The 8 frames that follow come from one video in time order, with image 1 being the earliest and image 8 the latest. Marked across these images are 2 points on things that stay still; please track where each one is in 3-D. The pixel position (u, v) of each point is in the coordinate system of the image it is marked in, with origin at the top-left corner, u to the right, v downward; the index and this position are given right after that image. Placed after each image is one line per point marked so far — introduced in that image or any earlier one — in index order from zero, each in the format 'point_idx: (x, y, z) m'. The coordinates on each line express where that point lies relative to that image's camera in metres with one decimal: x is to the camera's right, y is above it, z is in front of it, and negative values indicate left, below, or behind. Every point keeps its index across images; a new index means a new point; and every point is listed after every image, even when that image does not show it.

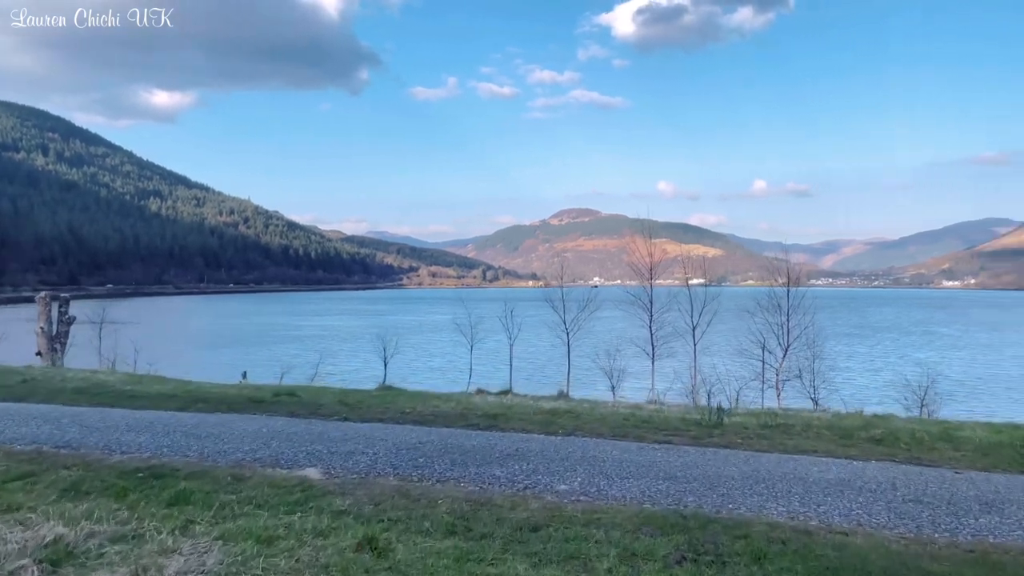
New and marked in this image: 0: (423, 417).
0: (-1.2, -1.7, +10.8) m
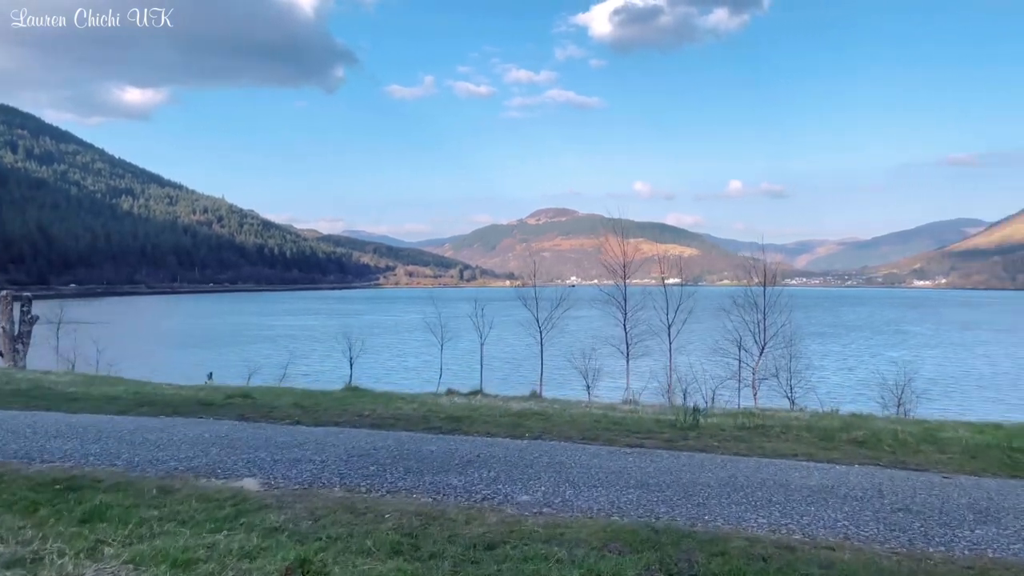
0: (-1.6, -1.6, +10.2) m
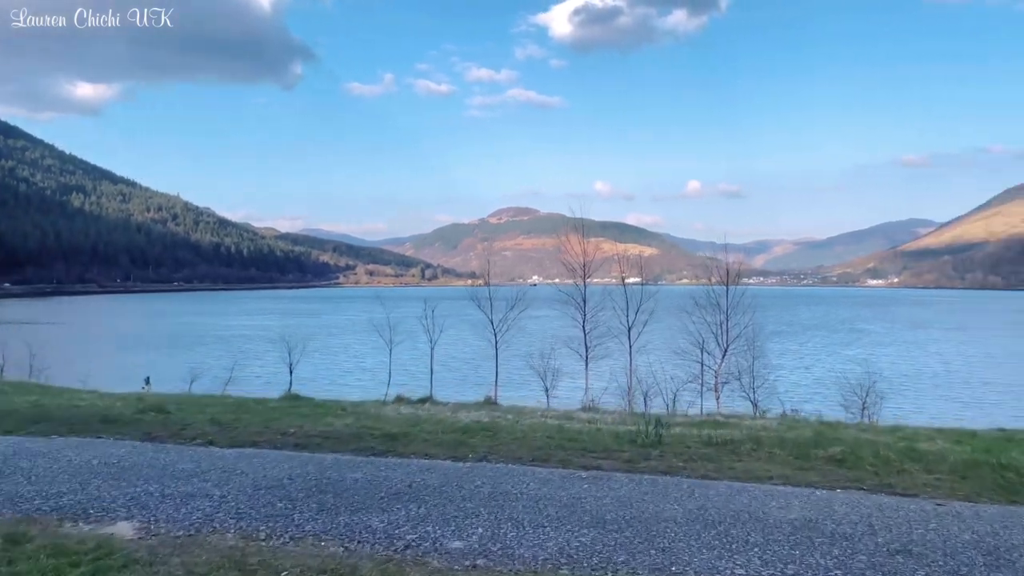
0: (-2.2, -1.7, +9.0) m
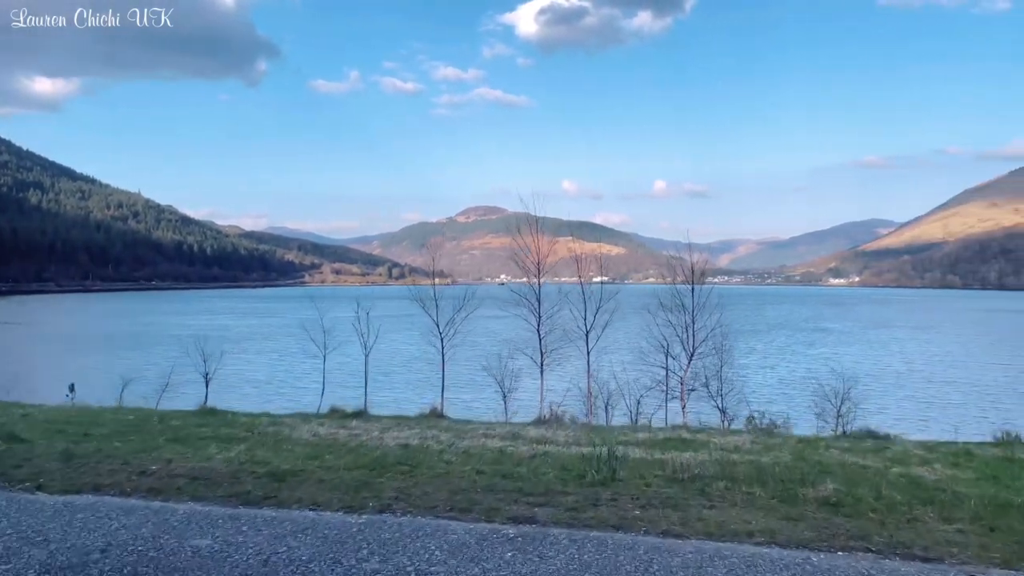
0: (-3.0, -1.7, +7.1) m
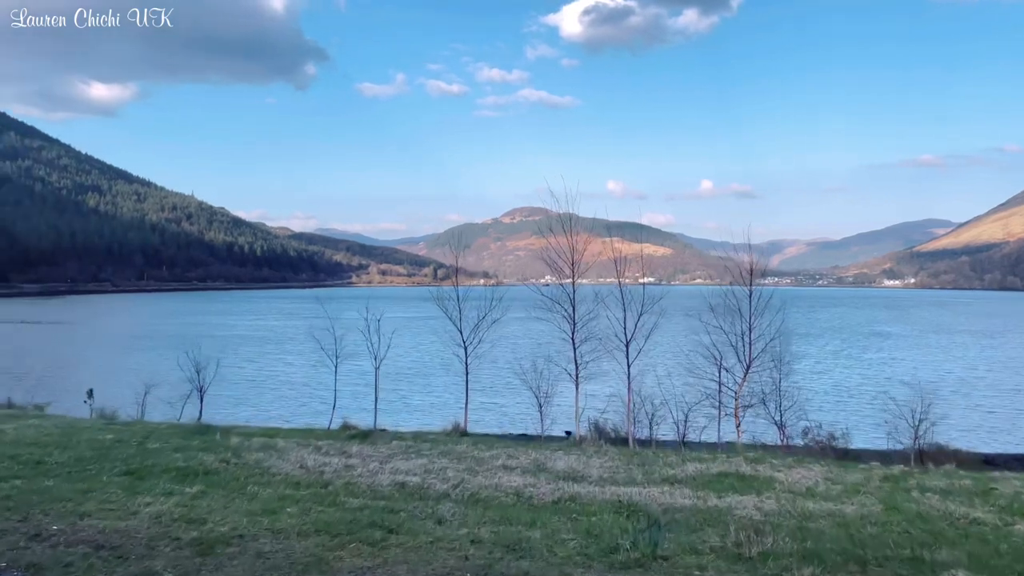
0: (-2.9, -1.7, +5.4) m
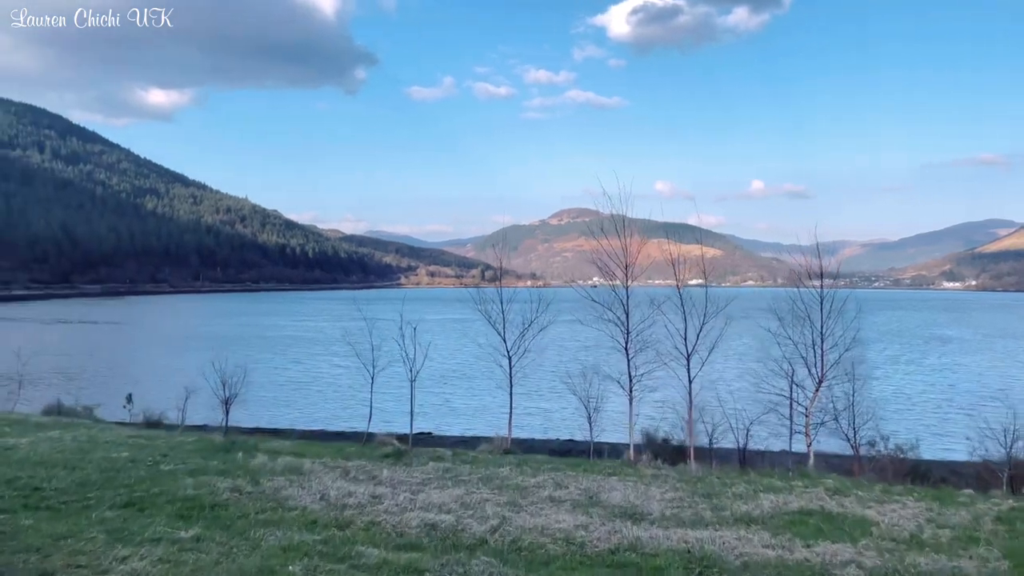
0: (-2.7, -1.8, +4.3) m
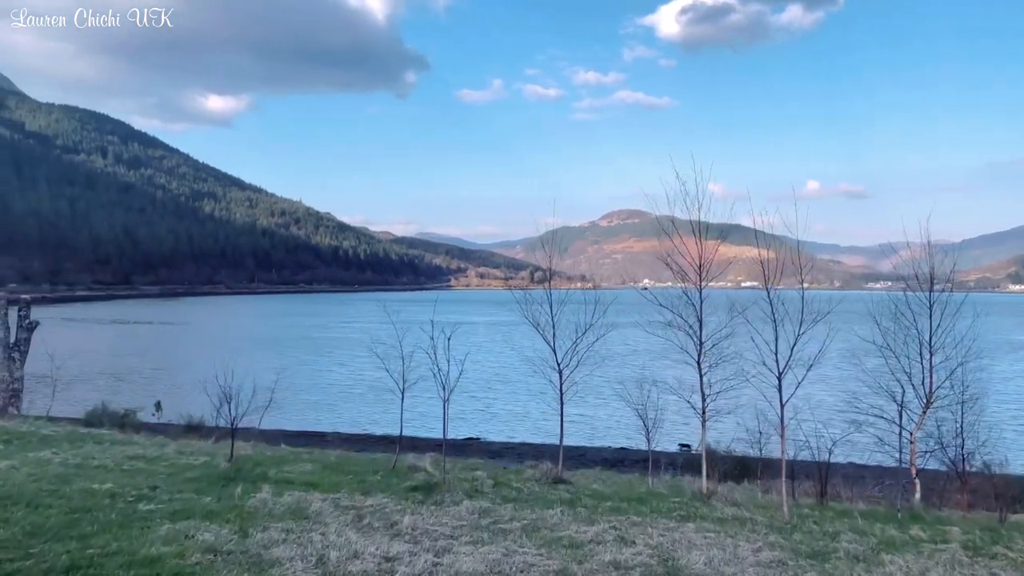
0: (-2.5, -1.8, +2.5) m
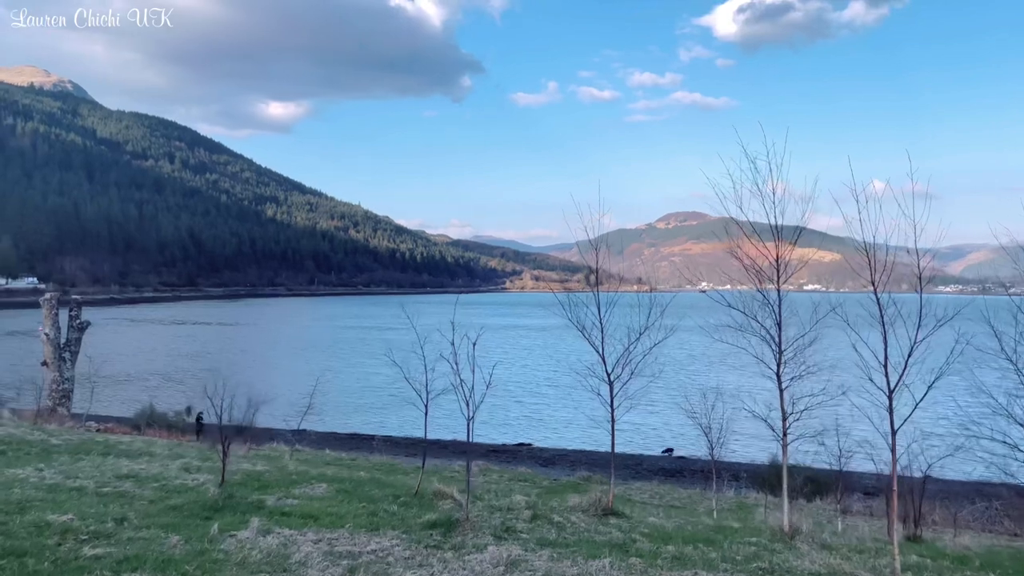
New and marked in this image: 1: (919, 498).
0: (-2.6, -1.7, +0.8) m
1: (+8.5, -3.9, +17.5) m
